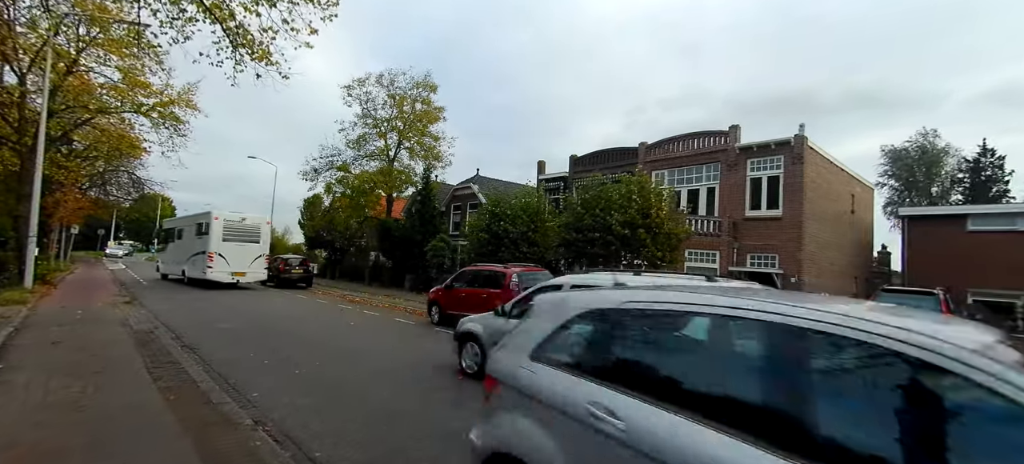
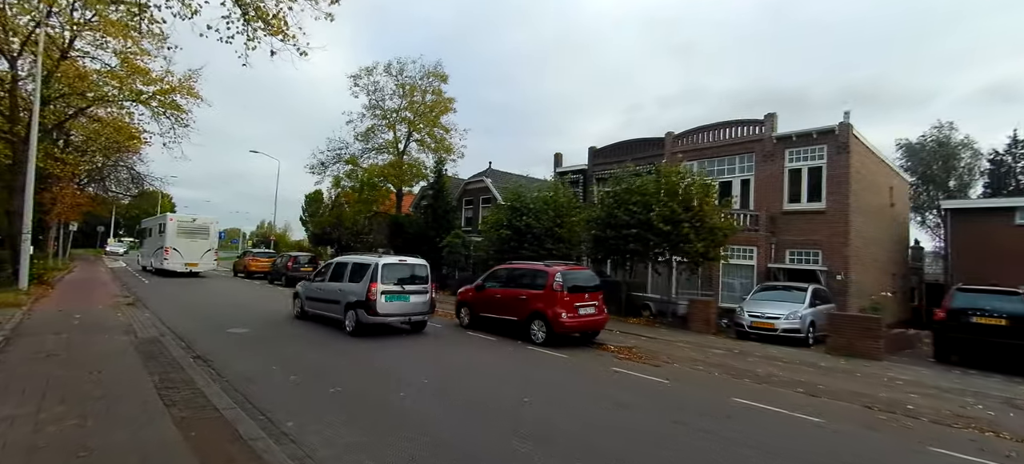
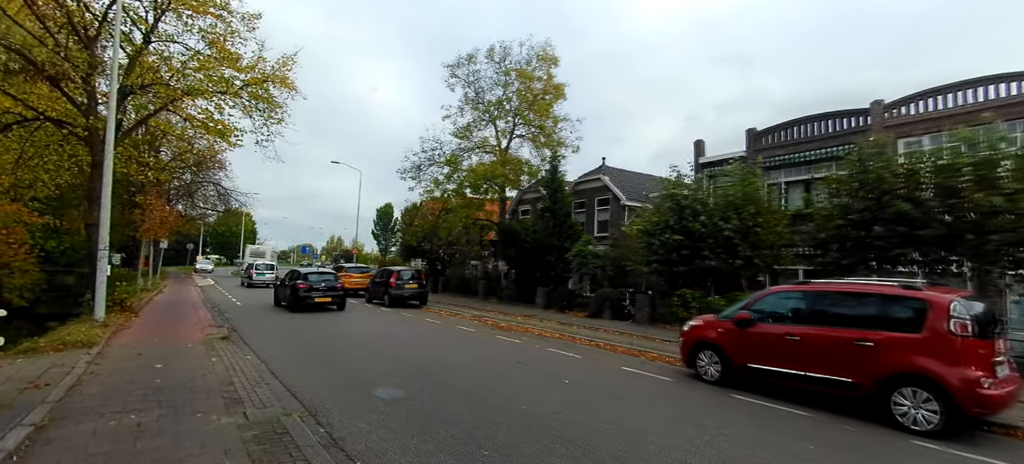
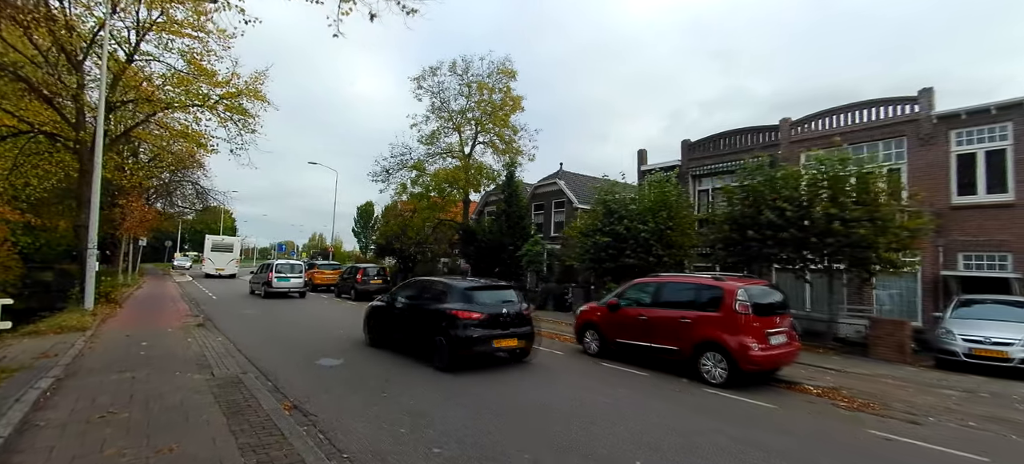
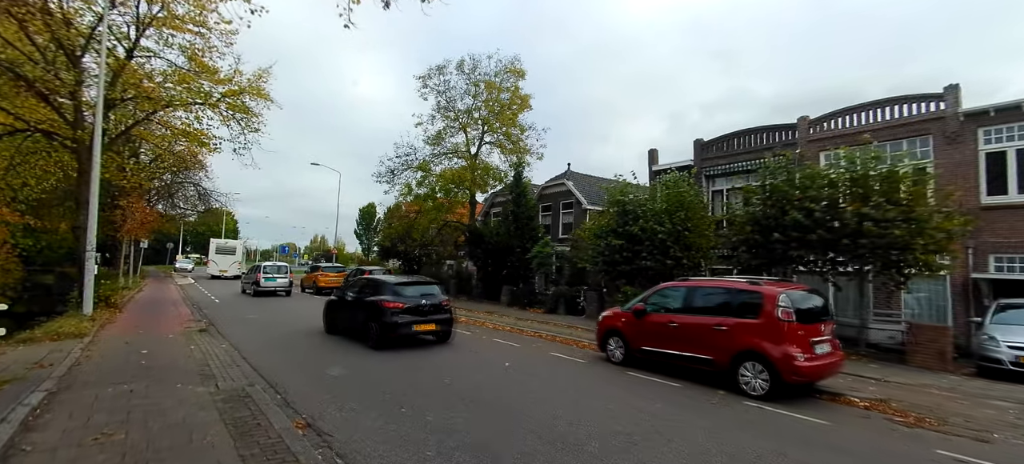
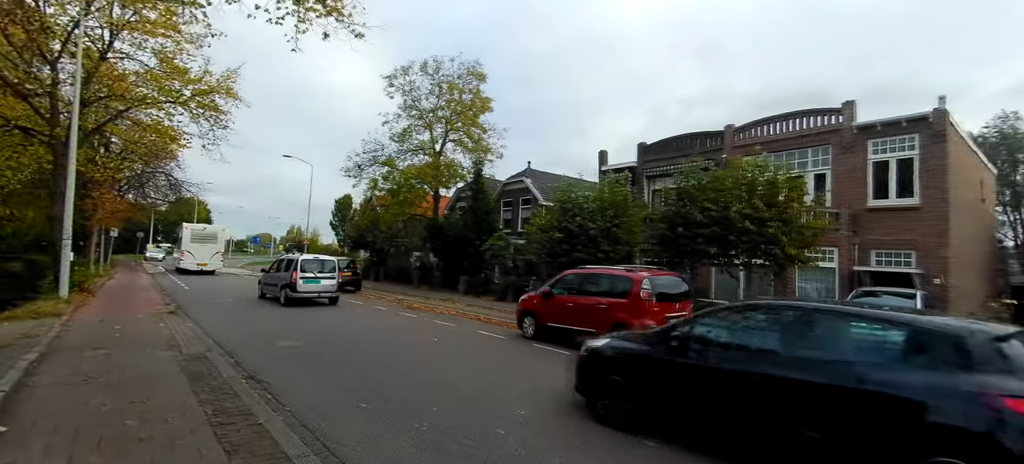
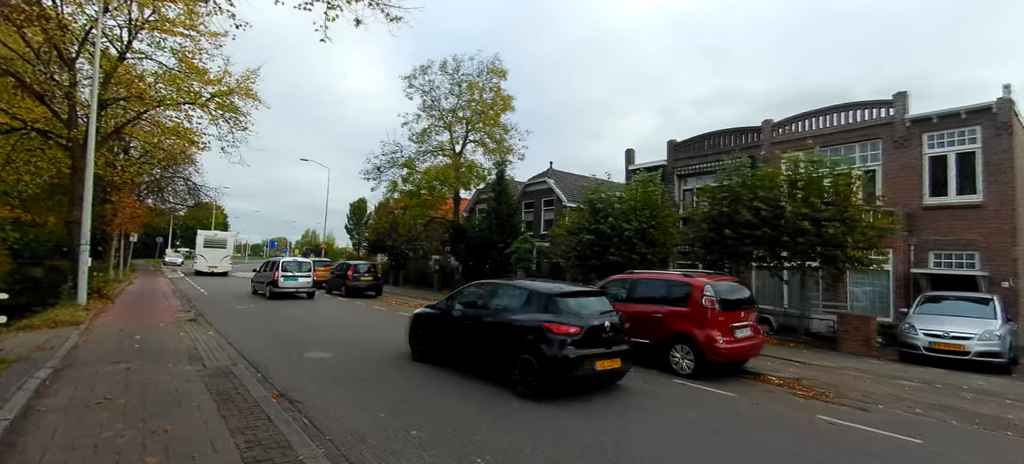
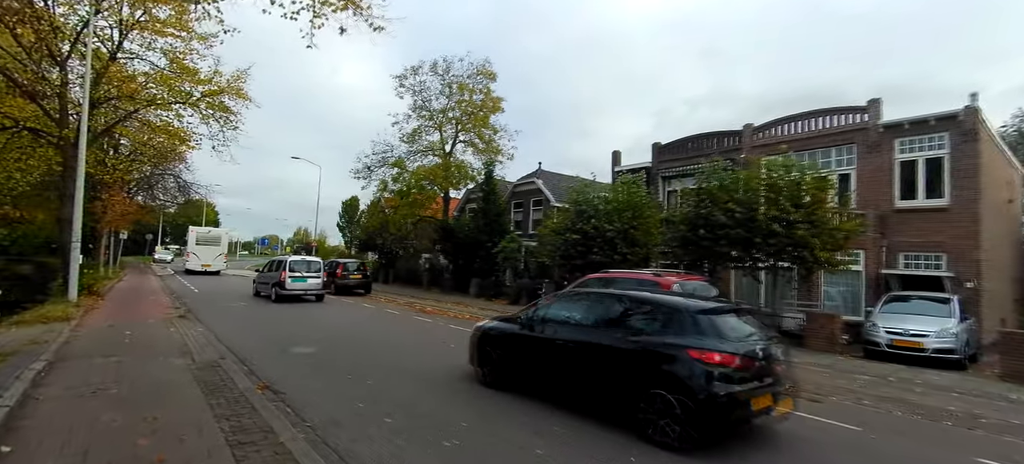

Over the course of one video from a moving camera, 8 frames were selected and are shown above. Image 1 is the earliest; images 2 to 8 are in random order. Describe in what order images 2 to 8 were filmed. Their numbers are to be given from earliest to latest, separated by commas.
2, 6, 8, 7, 4, 5, 3
